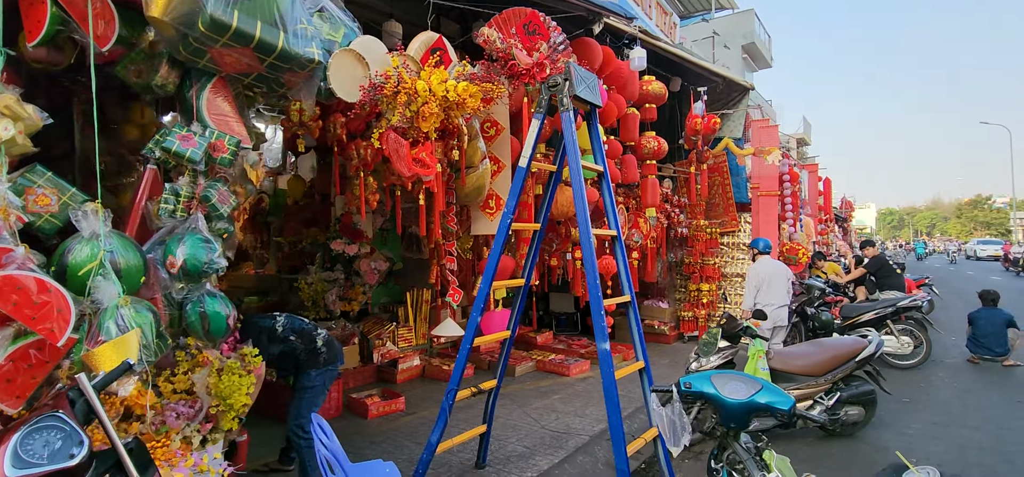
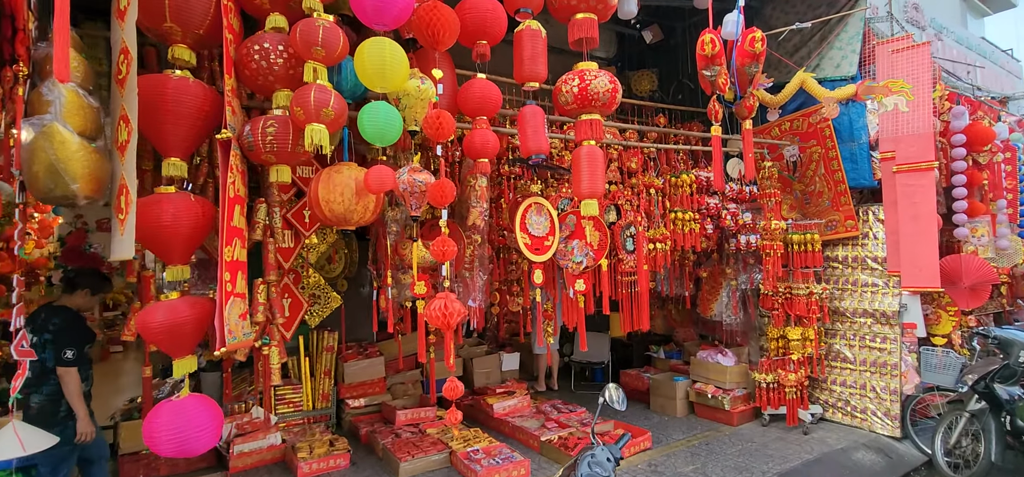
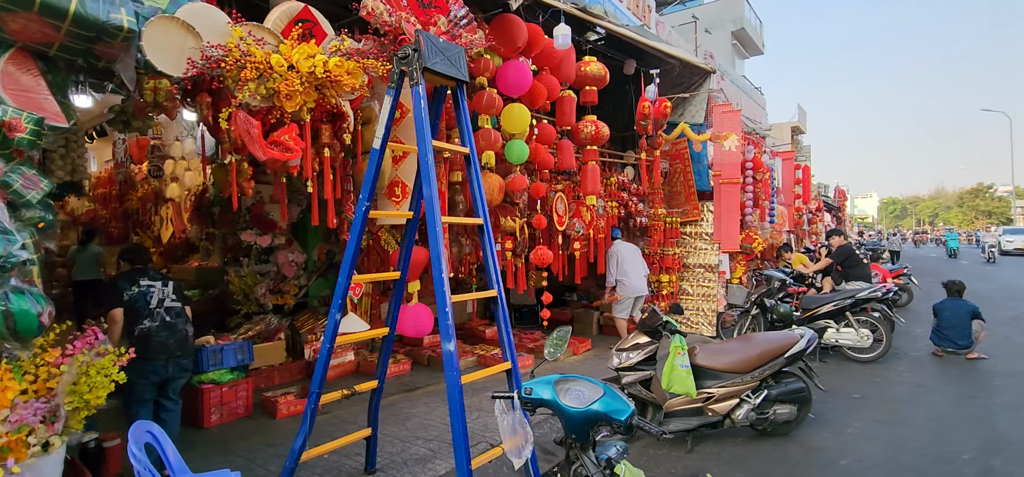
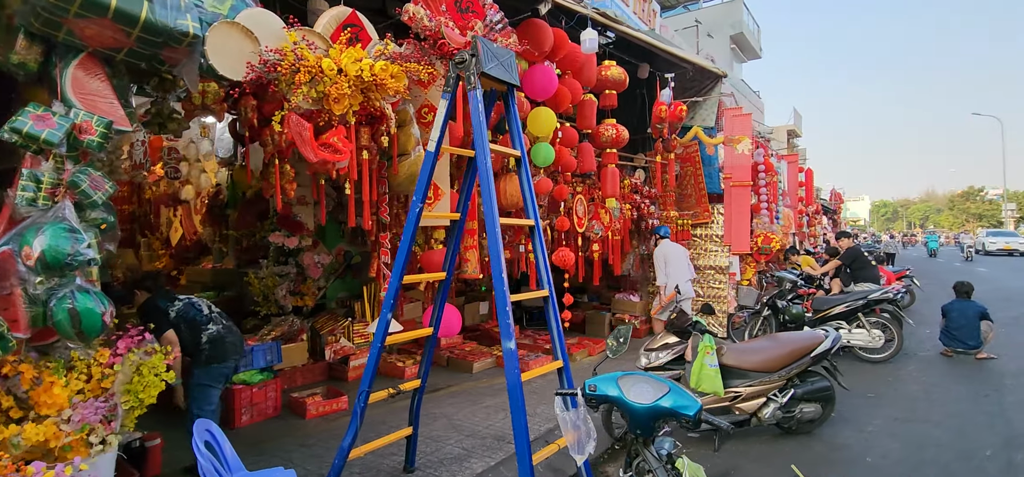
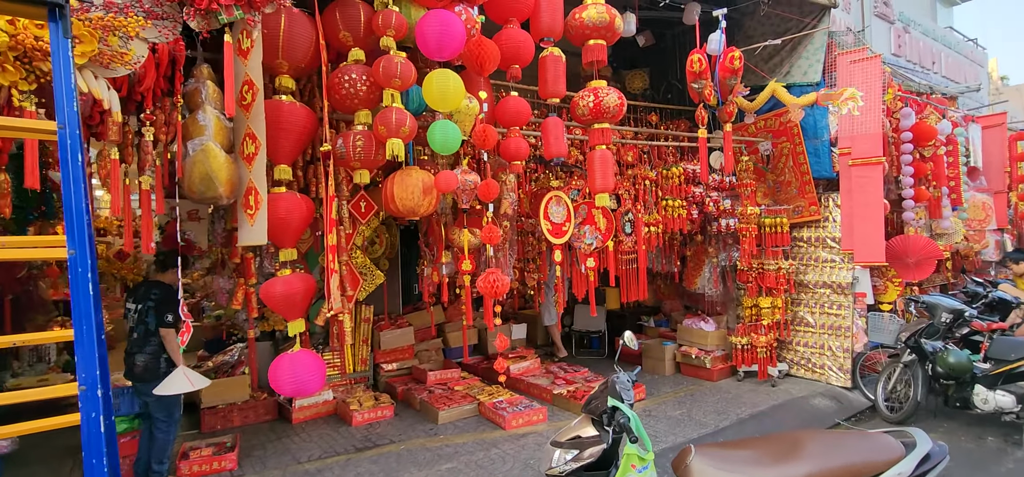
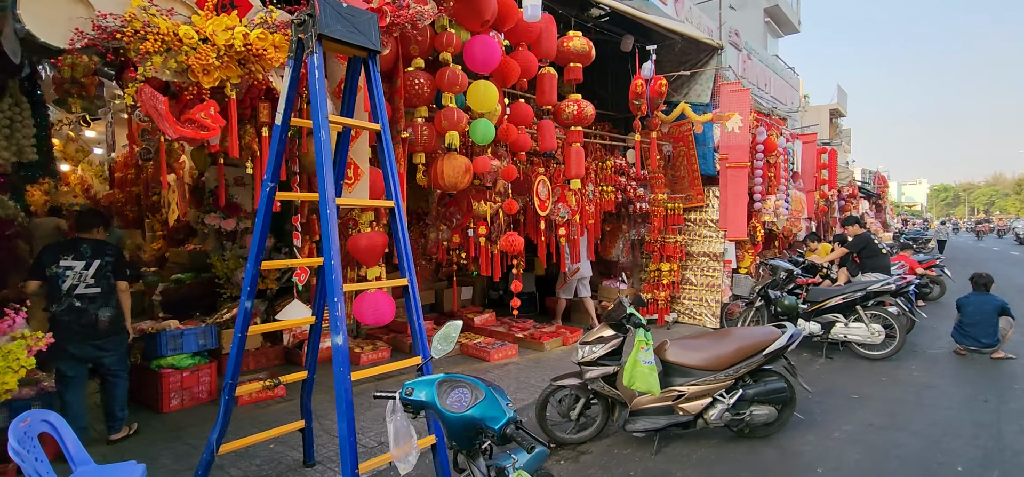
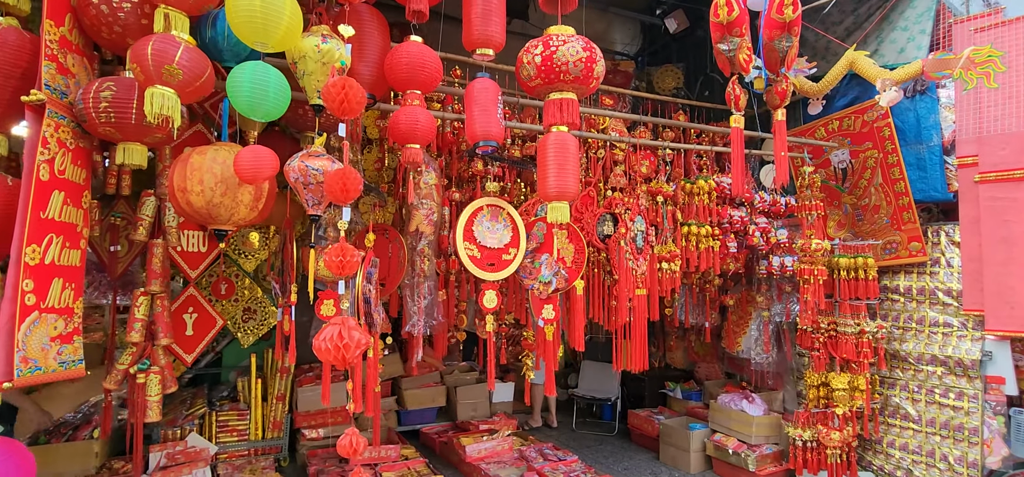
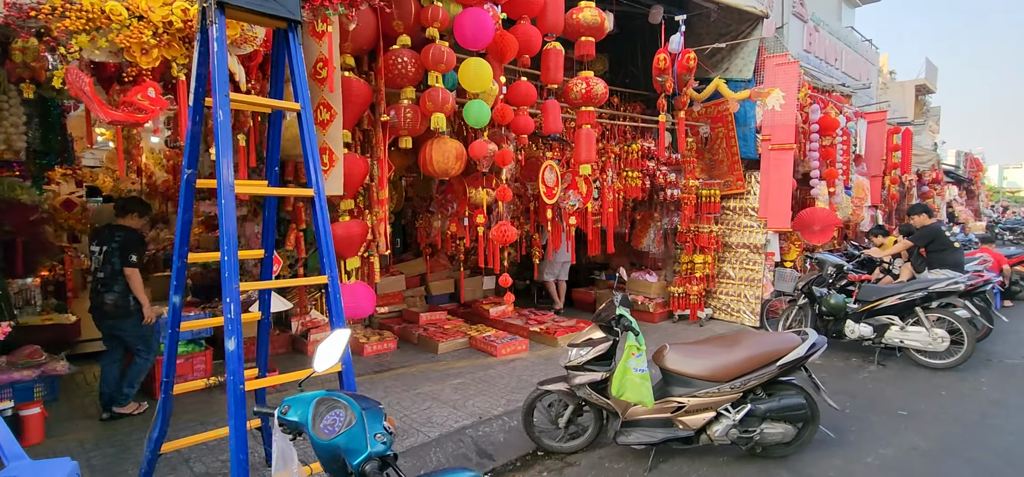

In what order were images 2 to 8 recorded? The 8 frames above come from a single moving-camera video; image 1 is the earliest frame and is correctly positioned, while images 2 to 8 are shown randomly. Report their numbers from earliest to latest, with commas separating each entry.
4, 3, 6, 8, 5, 2, 7
